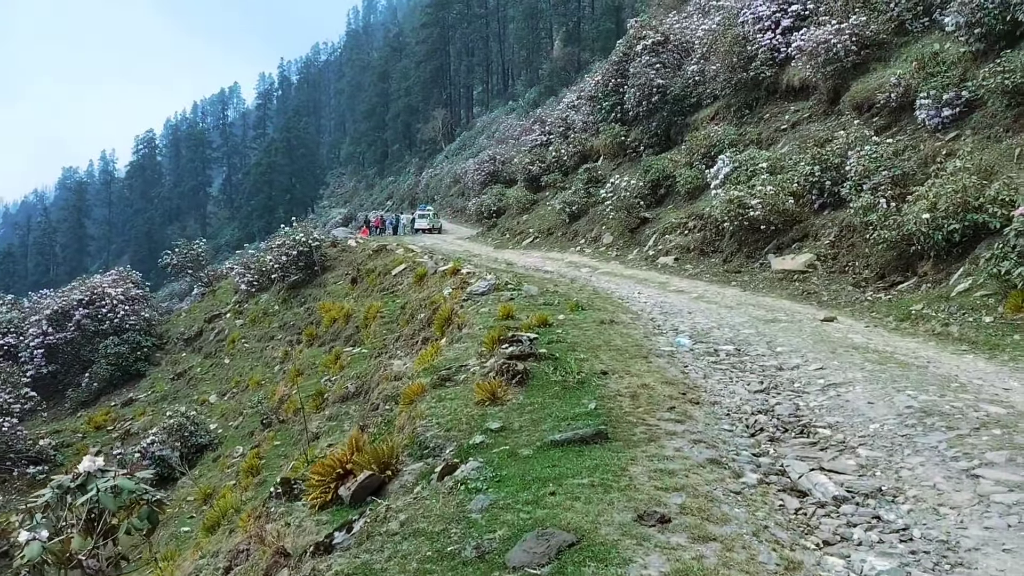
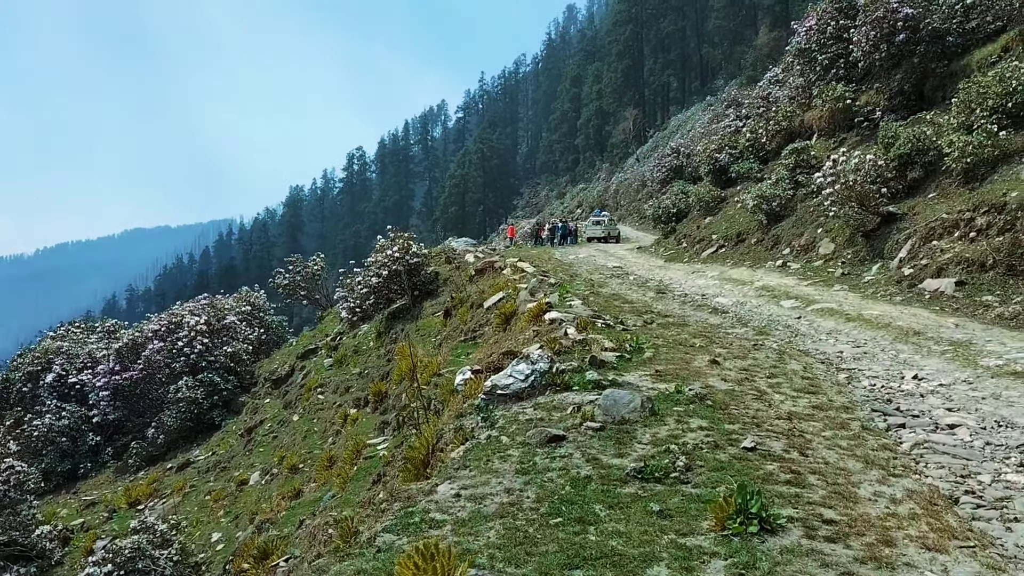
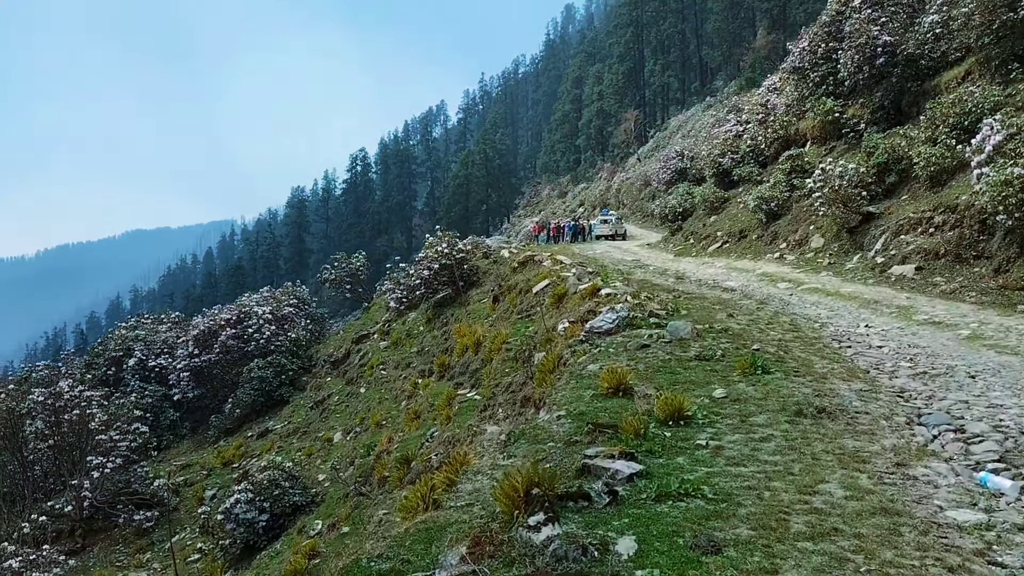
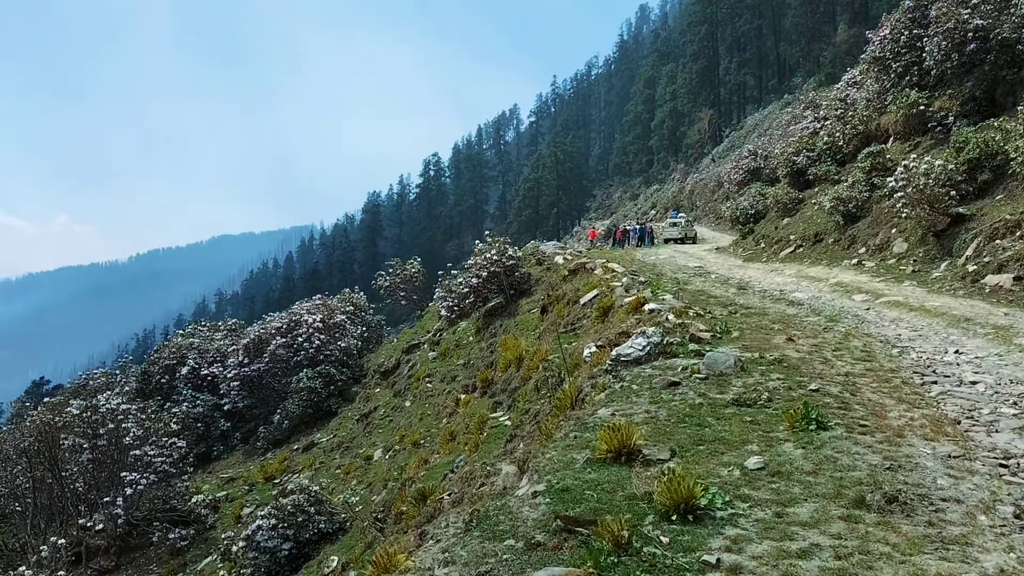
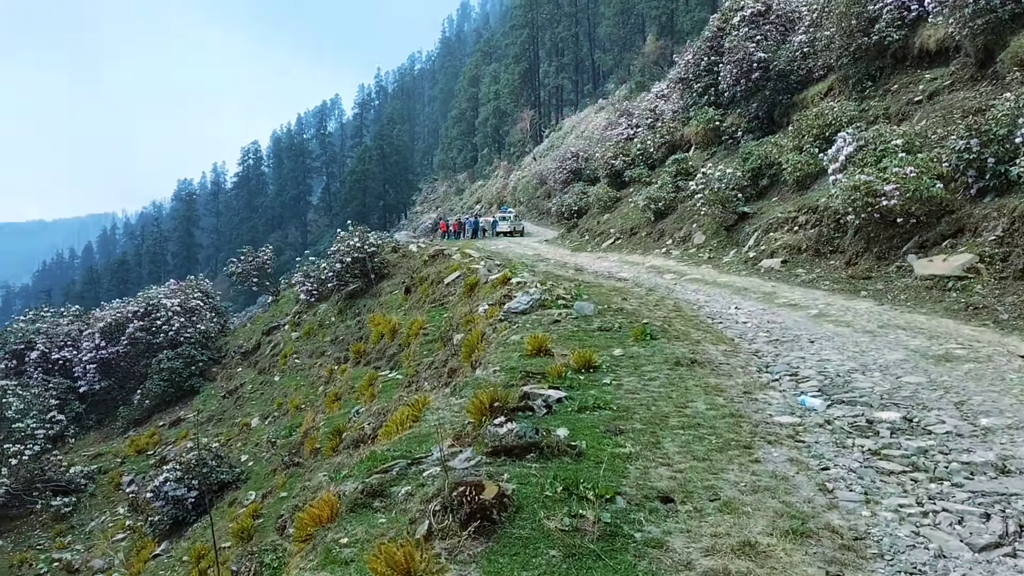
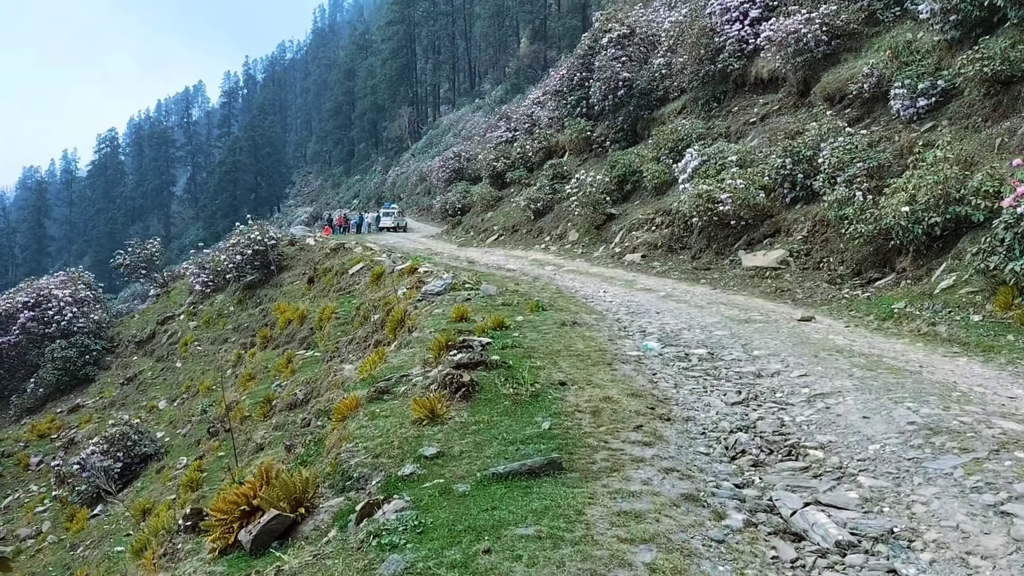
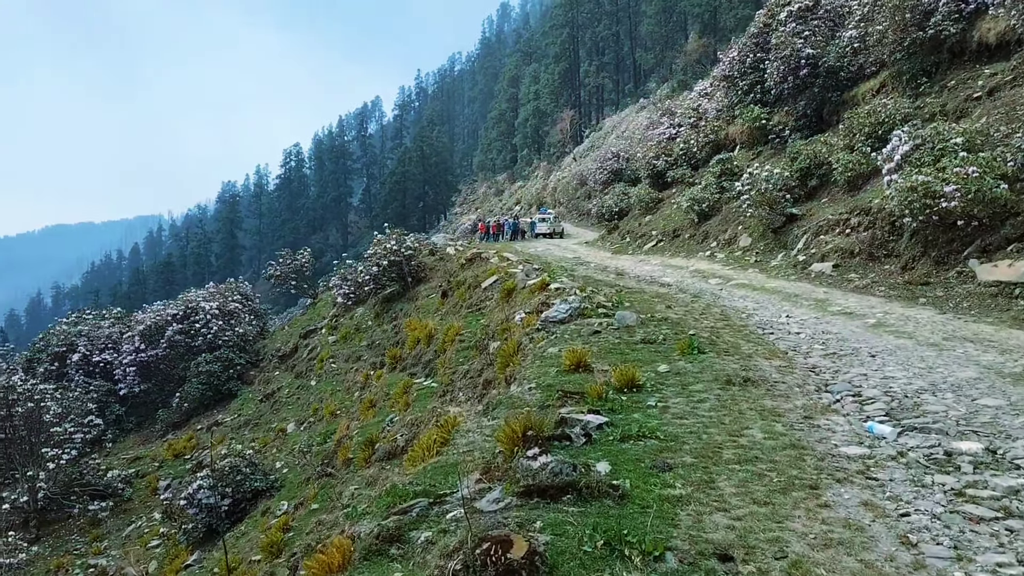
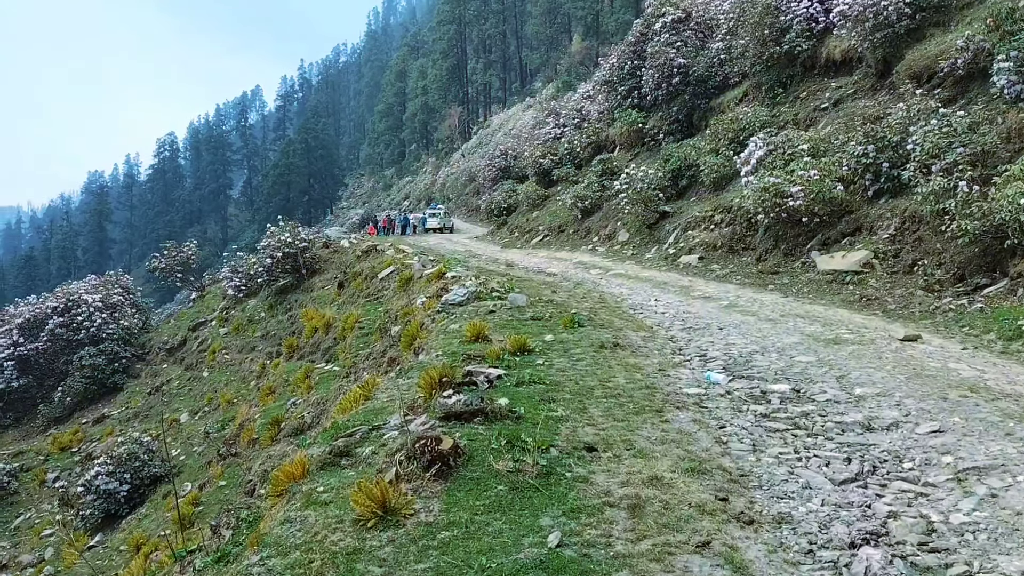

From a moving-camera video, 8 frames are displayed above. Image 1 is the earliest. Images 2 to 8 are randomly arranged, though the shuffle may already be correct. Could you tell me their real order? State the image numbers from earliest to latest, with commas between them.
6, 8, 5, 7, 3, 4, 2
